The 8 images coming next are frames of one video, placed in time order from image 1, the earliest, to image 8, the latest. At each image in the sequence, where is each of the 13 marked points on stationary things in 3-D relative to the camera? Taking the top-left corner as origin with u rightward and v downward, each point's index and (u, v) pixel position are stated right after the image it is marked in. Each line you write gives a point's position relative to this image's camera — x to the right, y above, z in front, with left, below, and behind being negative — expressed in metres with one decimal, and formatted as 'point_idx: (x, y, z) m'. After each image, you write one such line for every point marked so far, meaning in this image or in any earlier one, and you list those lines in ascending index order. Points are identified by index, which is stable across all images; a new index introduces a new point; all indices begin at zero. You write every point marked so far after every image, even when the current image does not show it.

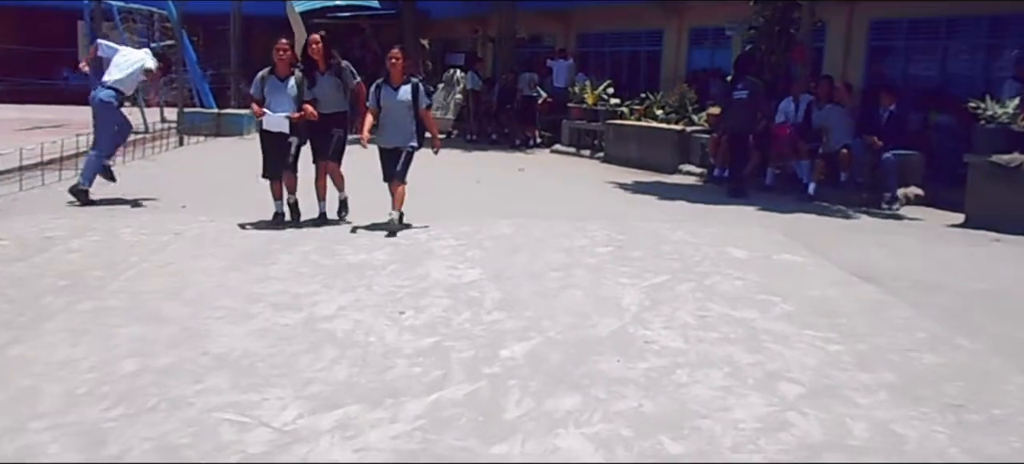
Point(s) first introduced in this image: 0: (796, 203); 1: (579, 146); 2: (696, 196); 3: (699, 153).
0: (+4.0, +0.4, +11.7) m
1: (+1.5, +1.8, +18.0) m
2: (+2.7, +0.5, +12.0) m
3: (+3.3, +1.4, +14.6) m
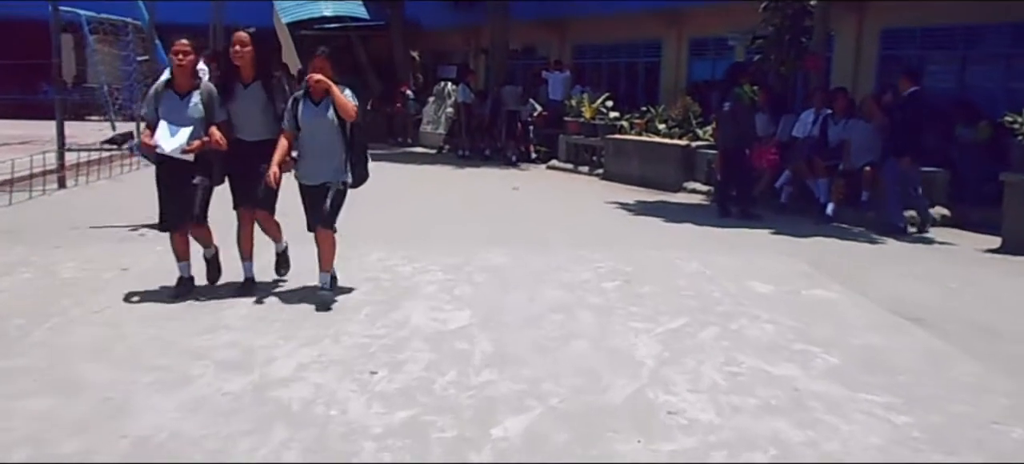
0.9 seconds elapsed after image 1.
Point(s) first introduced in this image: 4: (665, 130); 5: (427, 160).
0: (+3.9, +0.1, +10.7) m
1: (+1.3, +1.4, +17.1) m
2: (+2.6, +0.2, +11.1) m
3: (+3.2, +1.0, +13.7) m
4: (+2.8, +1.8, +15.2) m
5: (-2.0, +1.7, +19.6) m
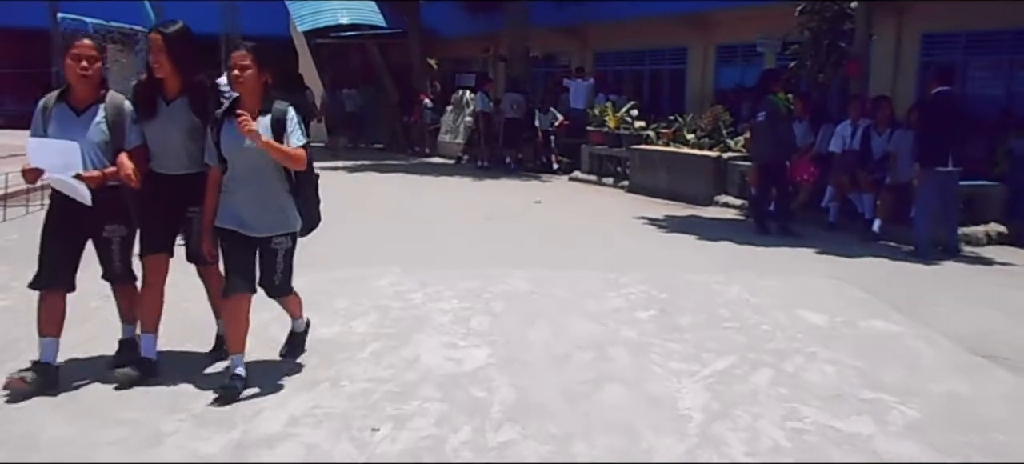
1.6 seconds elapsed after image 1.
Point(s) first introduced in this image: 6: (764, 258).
0: (+4.2, -0.2, +10.0) m
1: (+1.7, +1.1, +16.4) m
2: (+2.9, -0.1, +10.4) m
3: (+3.5, +0.8, +13.0) m
4: (+3.2, +1.6, +14.5) m
5: (-1.5, +1.4, +19.0) m
6: (+2.7, -0.3, +8.9) m
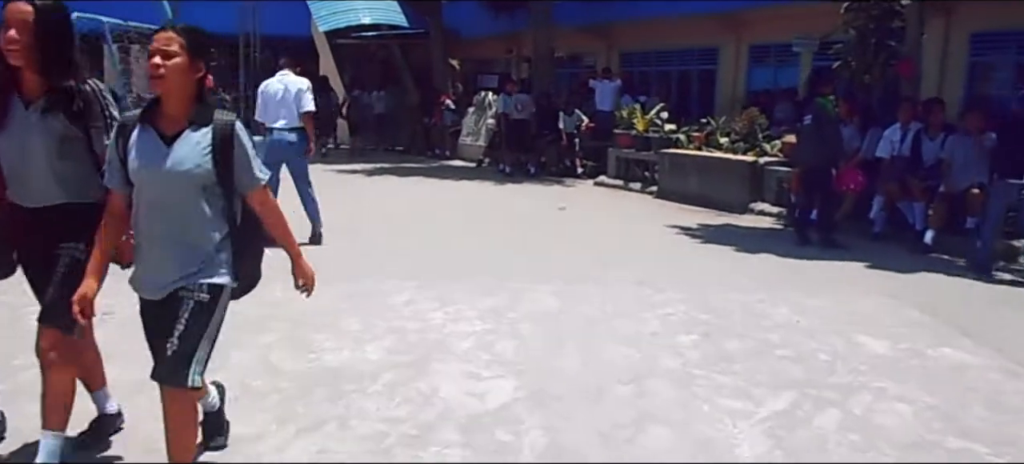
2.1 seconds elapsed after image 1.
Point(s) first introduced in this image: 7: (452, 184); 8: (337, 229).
0: (+4.5, -0.3, +9.3) m
1: (+2.2, +1.0, +15.8) m
2: (+3.2, -0.2, +9.7) m
3: (+3.9, +0.6, +12.3) m
4: (+3.6, +1.4, +13.8) m
5: (-1.0, +1.3, +18.5) m
6: (+3.0, -0.4, +8.3) m
7: (-1.2, +1.0, +16.6) m
8: (-2.1, 0.0, +10.0) m
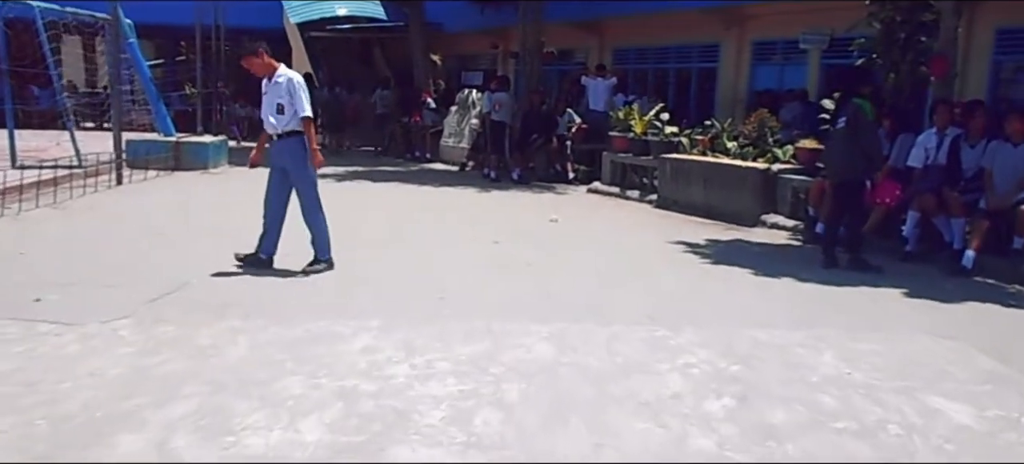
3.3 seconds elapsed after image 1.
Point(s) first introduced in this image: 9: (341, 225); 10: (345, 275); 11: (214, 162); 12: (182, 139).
0: (+4.3, -0.5, +8.1) m
1: (+1.9, +0.8, +14.5) m
2: (+3.0, -0.4, +8.5) m
3: (+3.7, +0.4, +11.1) m
4: (+3.4, +1.2, +12.6) m
5: (-1.3, +1.1, +17.2) m
6: (+2.8, -0.6, +7.0) m
7: (-1.4, +0.8, +15.3) m
8: (-2.3, -0.2, +8.7) m
9: (-2.2, +0.1, +10.6) m
10: (-1.5, -0.4, +7.6) m
11: (-6.1, +1.5, +17.1) m
12: (-6.6, +1.9, +16.8) m
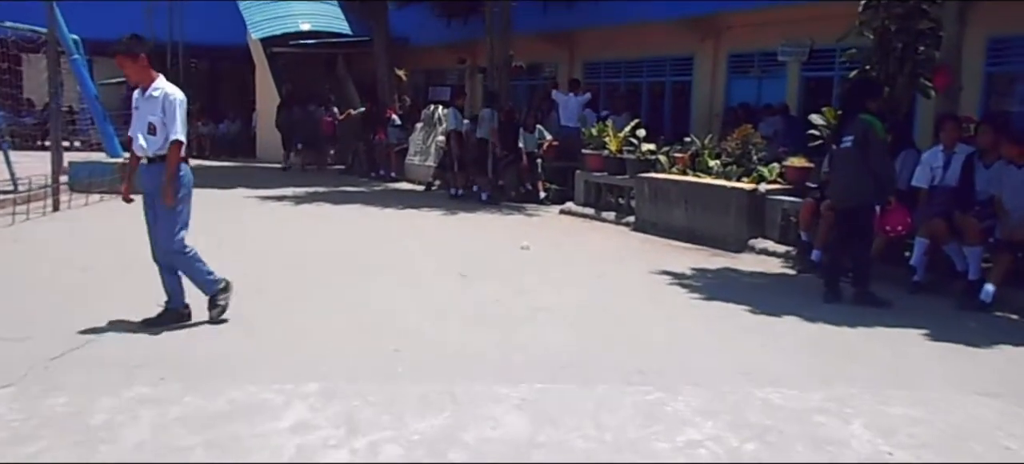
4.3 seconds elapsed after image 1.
0: (+4.0, -0.8, +7.3) m
1: (+1.4, +0.4, +13.6) m
2: (+2.7, -0.7, +7.6) m
3: (+3.3, +0.1, +10.3) m
4: (+2.9, +0.9, +11.8) m
5: (-1.9, +0.6, +16.2) m
6: (+2.6, -0.9, +6.2) m
7: (-2.0, +0.3, +14.3) m
8: (-2.6, -0.6, +7.7) m
9: (-2.5, -0.3, +9.6) m
10: (-1.8, -0.7, +6.6) m
11: (-6.7, +0.9, +16.0) m
12: (-7.2, +1.3, +15.6) m
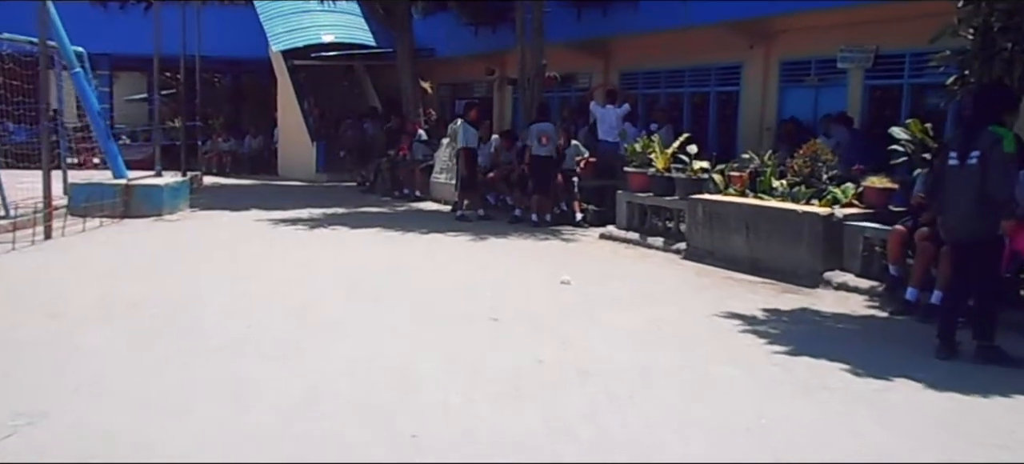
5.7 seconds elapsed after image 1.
0: (+4.3, -1.1, +5.8) m
1: (+1.9, 0.0, +12.3) m
2: (+3.1, -1.0, +6.2) m
3: (+3.7, -0.2, +8.8) m
4: (+3.4, +0.5, +10.4) m
5: (-1.3, +0.2, +14.9) m
6: (+2.9, -1.1, +4.7) m
7: (-1.4, -0.1, +13.0) m
8: (-2.2, -0.9, +6.4) m
9: (-2.1, -0.7, +8.3) m
10: (-1.5, -1.0, +5.3) m
11: (-6.1, +0.5, +14.8) m
12: (-6.6, +0.9, +14.5) m
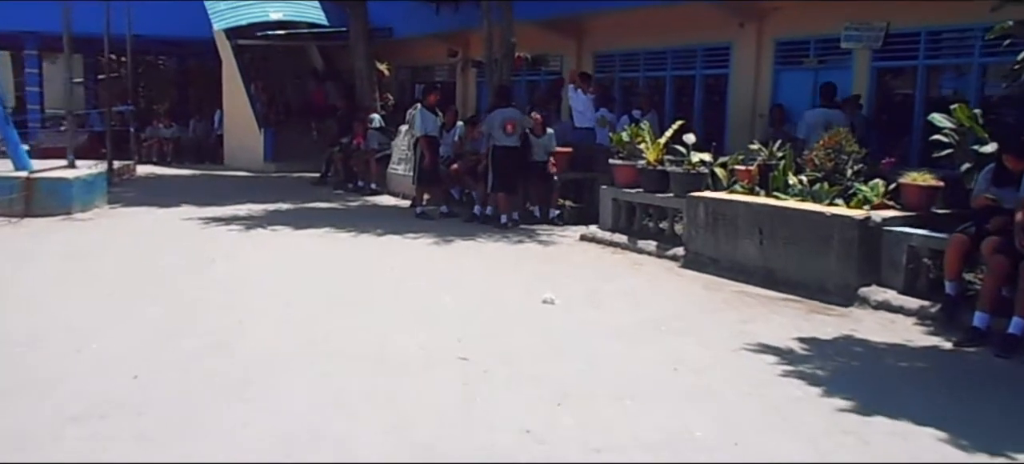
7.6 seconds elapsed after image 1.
0: (+4.2, -1.2, +4.3) m
1: (+1.6, 0.0, +10.6) m
2: (+3.0, -1.1, +4.6) m
3: (+3.5, -0.3, +7.3) m
4: (+3.1, +0.5, +8.8) m
5: (-1.8, +0.2, +13.1) m
6: (+2.8, -1.3, +3.2) m
7: (-1.9, -0.1, +11.2) m
8: (-2.4, -1.0, +4.6) m
9: (-2.3, -0.7, +6.5) m
10: (-1.6, -1.2, +3.5) m
11: (-6.6, +0.5, +12.8) m
12: (-7.1, +0.9, +12.5) m
